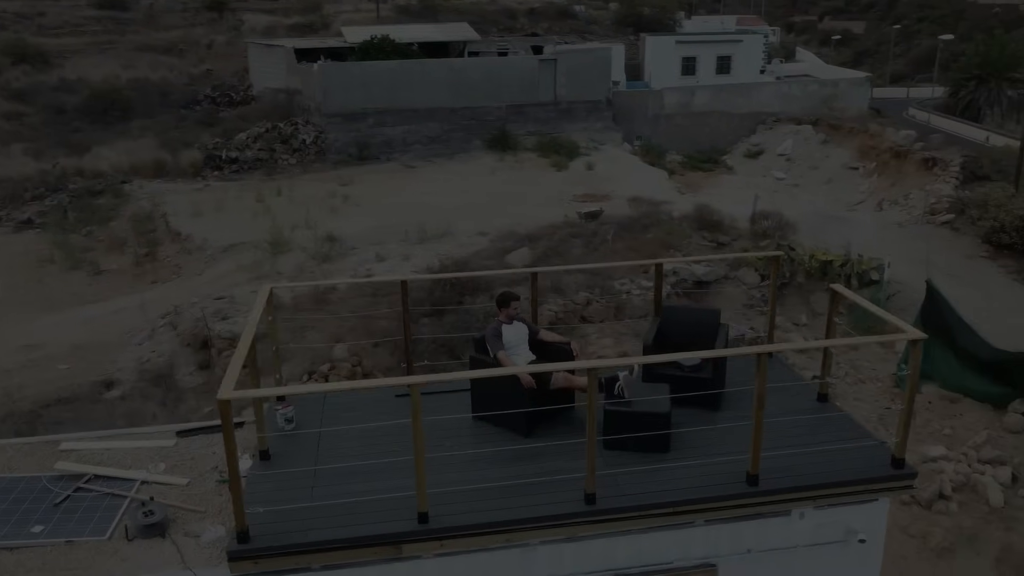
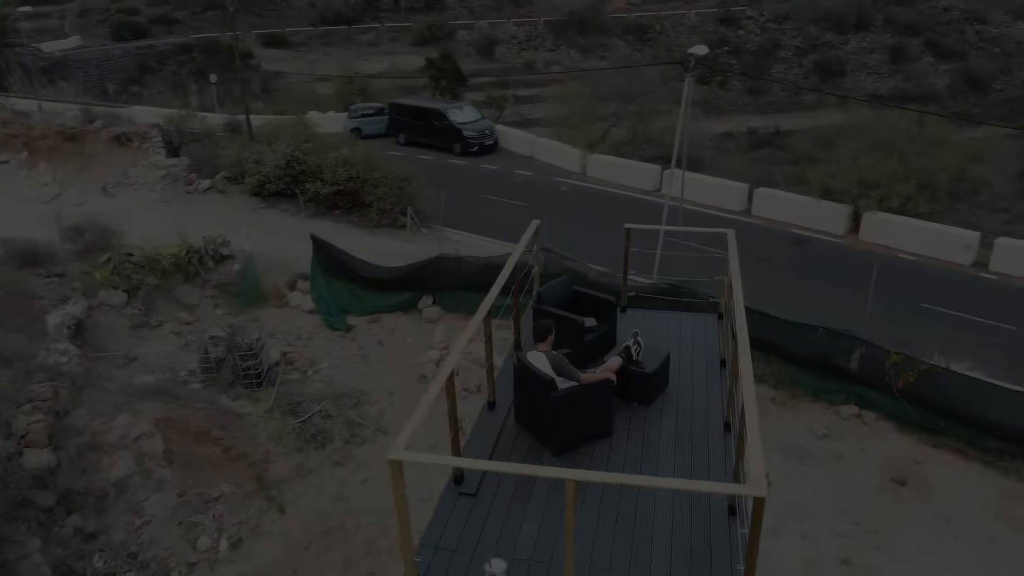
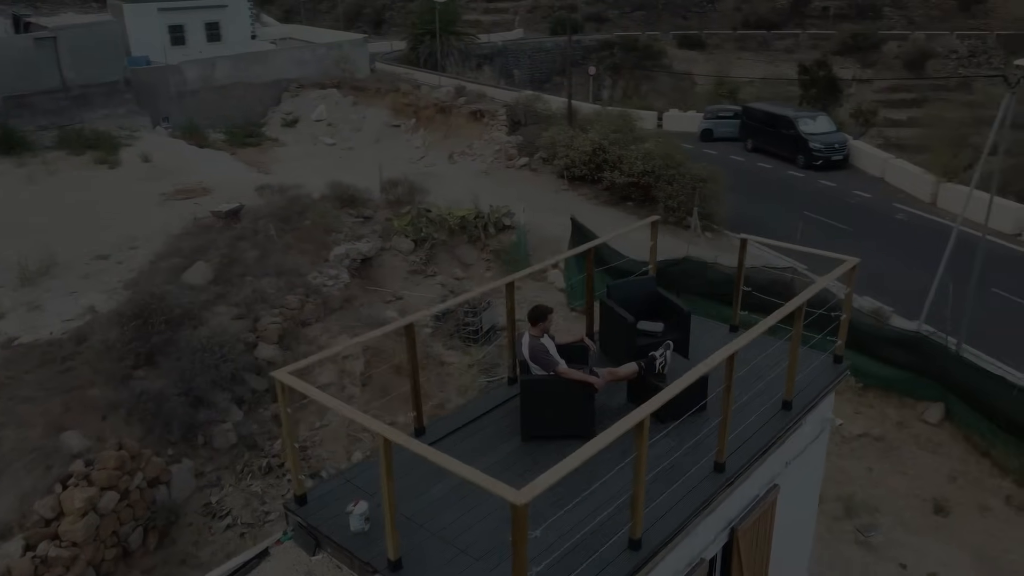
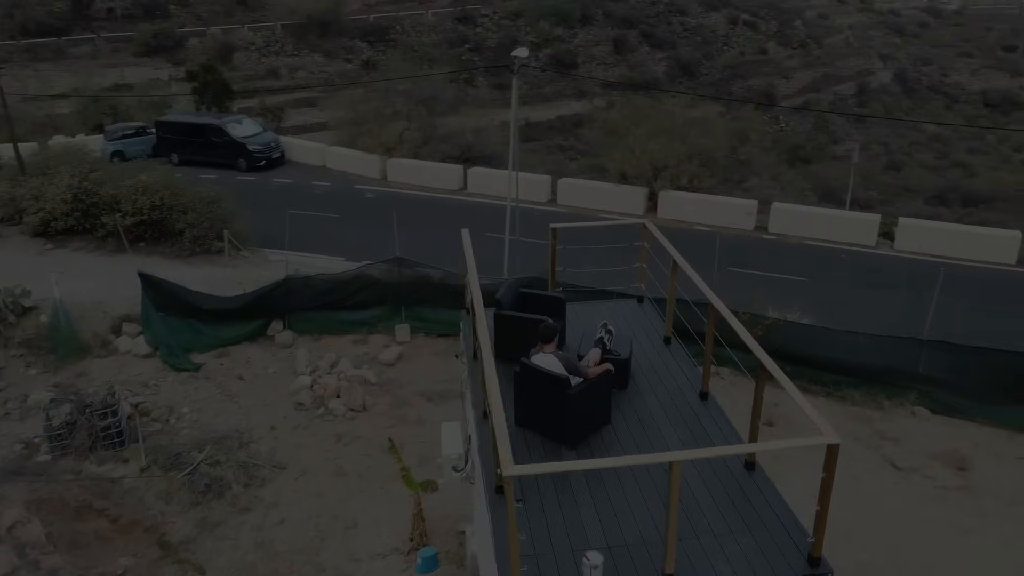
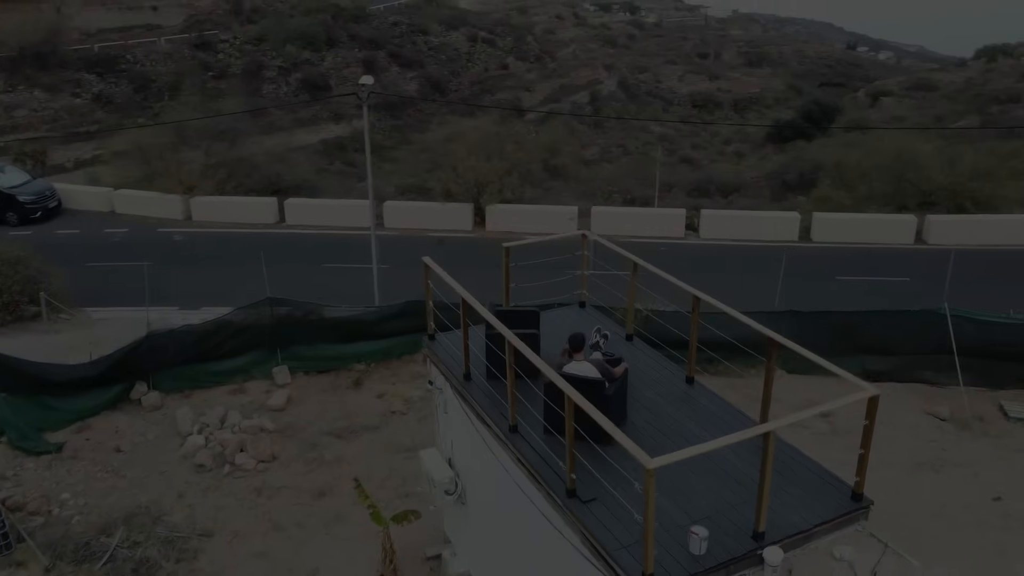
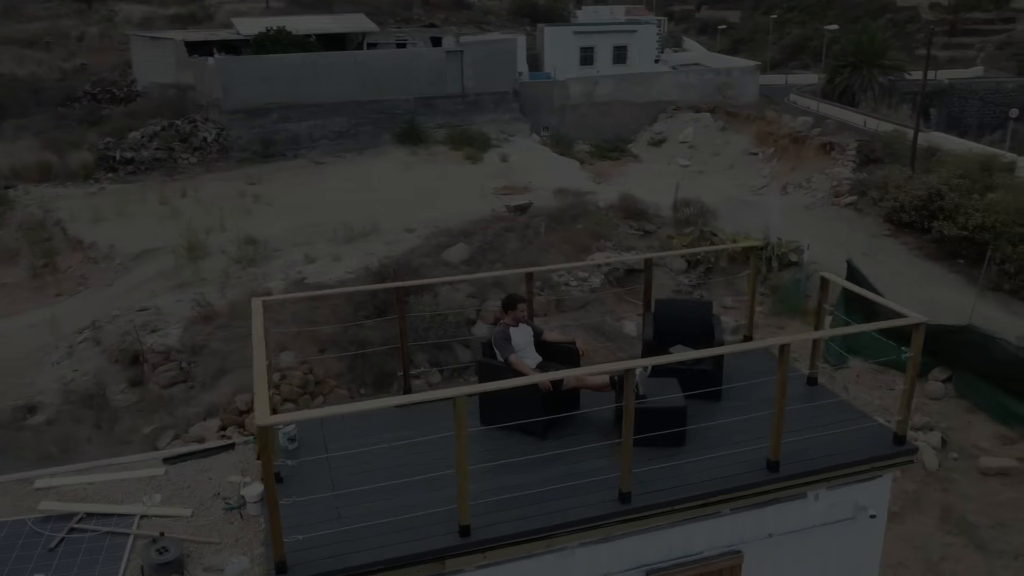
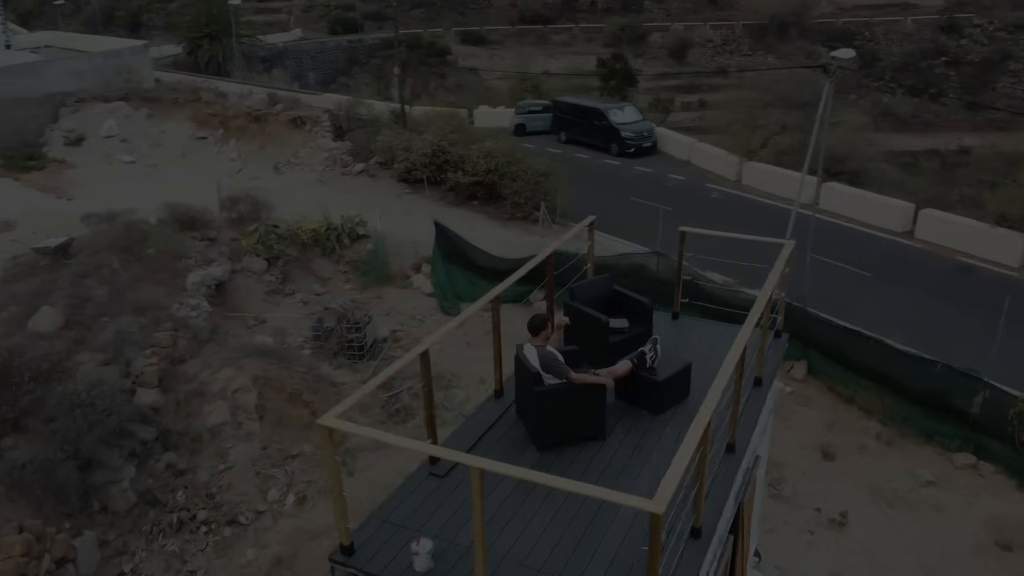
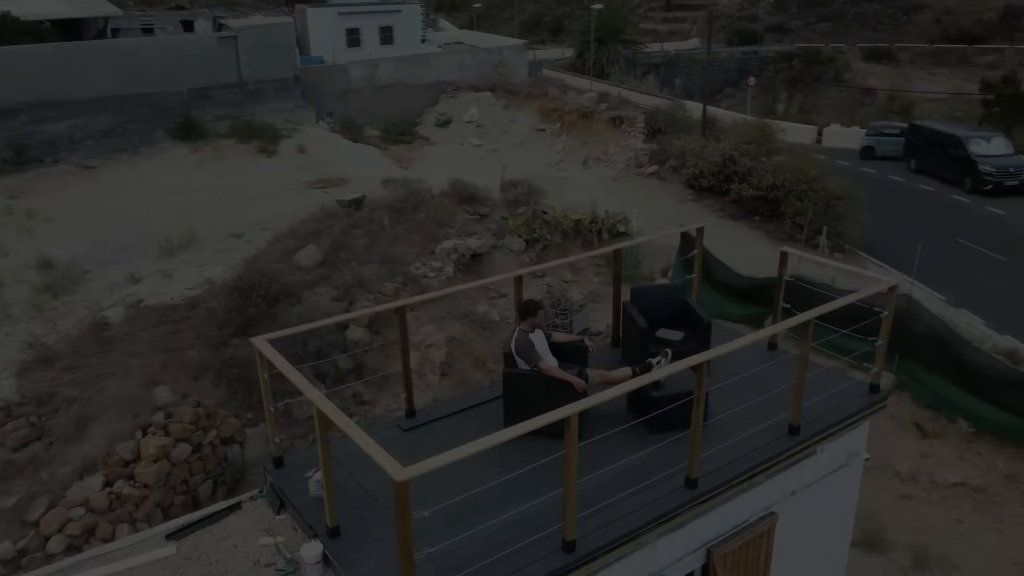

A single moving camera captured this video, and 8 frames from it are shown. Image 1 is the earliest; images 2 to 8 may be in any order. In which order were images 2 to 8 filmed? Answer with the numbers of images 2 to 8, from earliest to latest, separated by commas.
6, 8, 3, 7, 2, 4, 5
